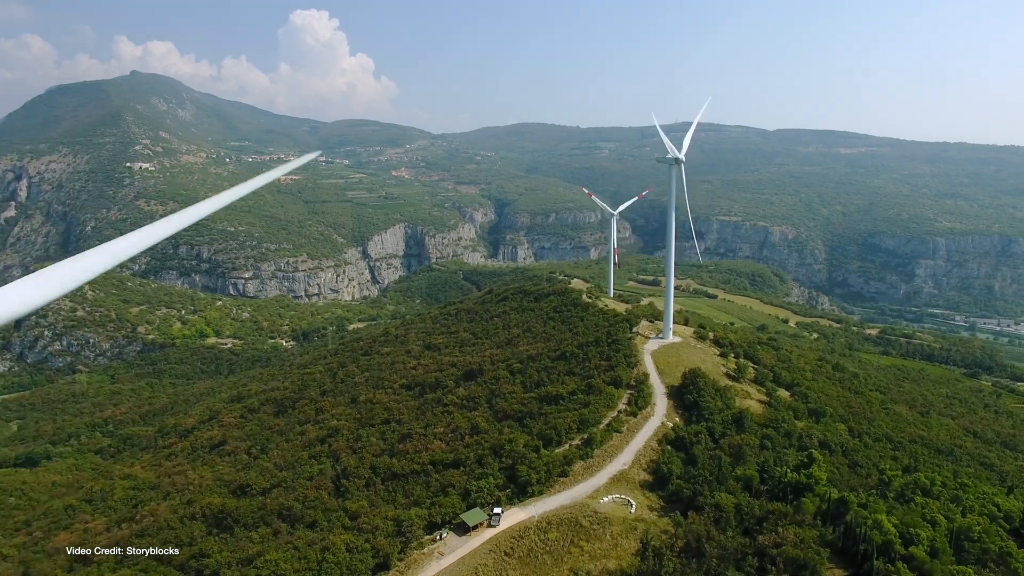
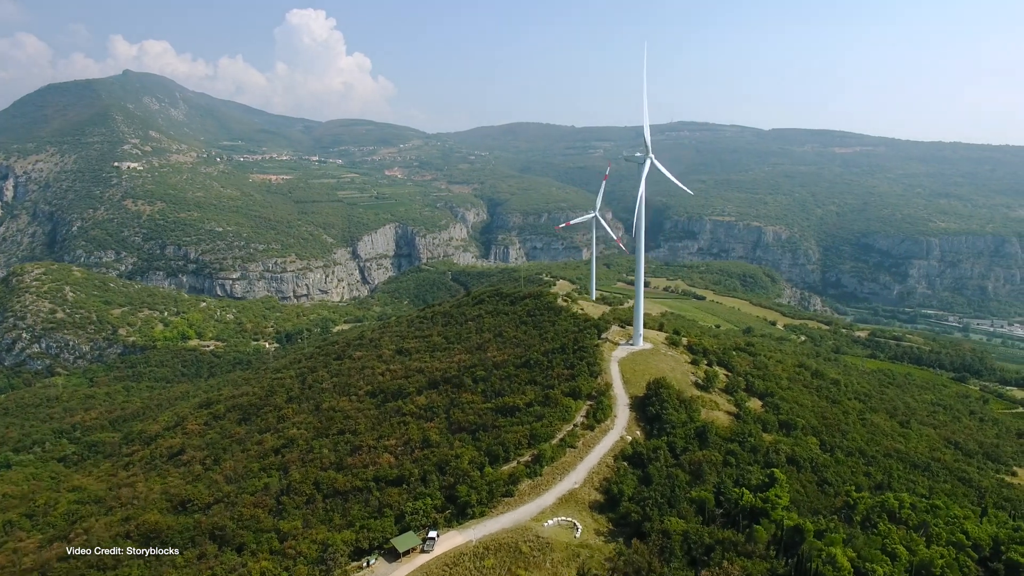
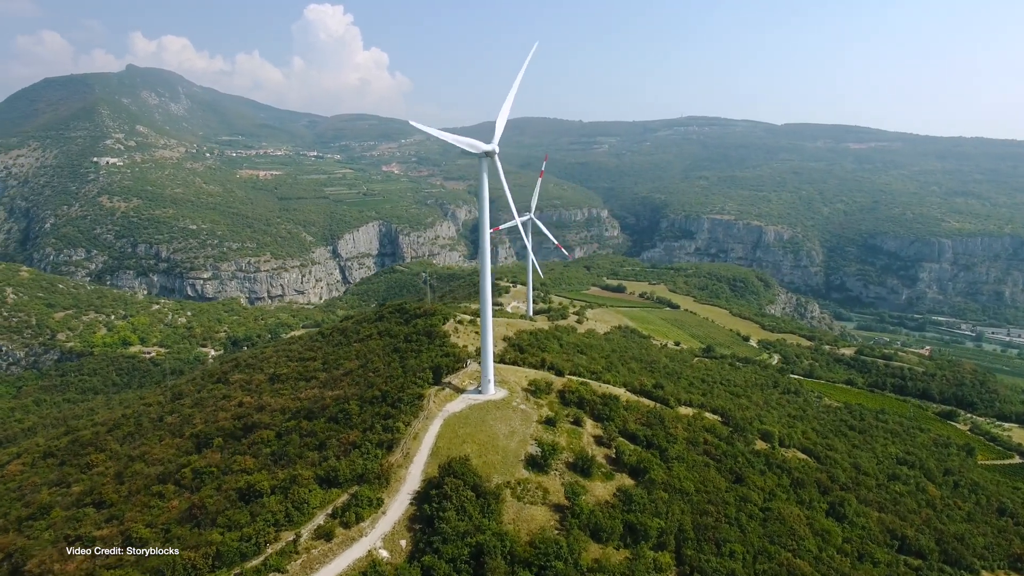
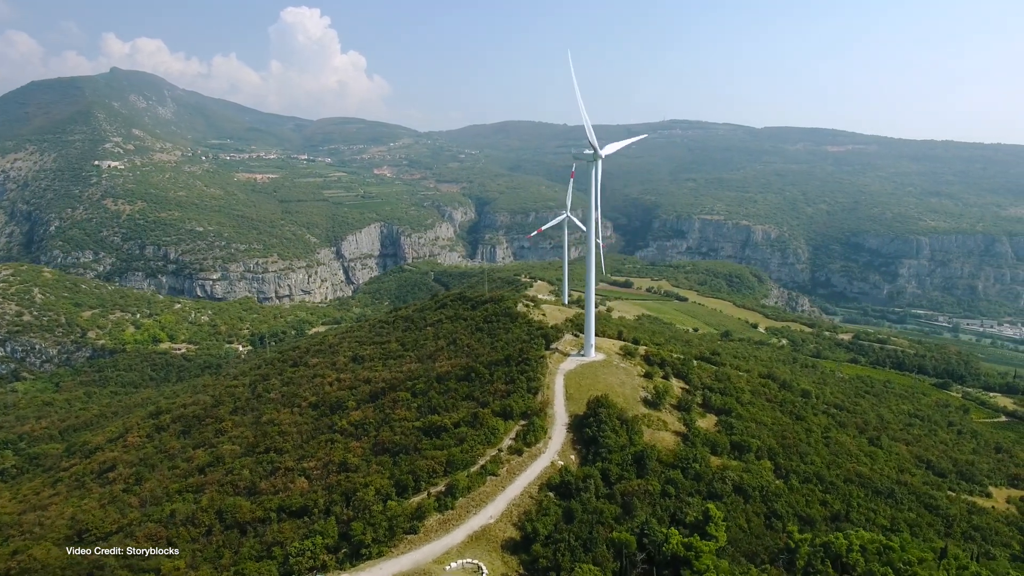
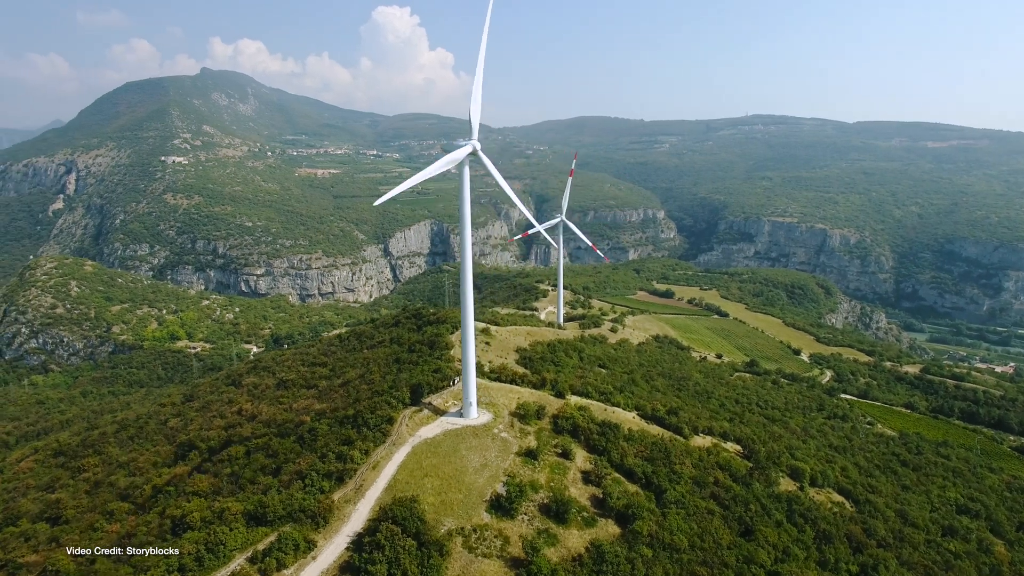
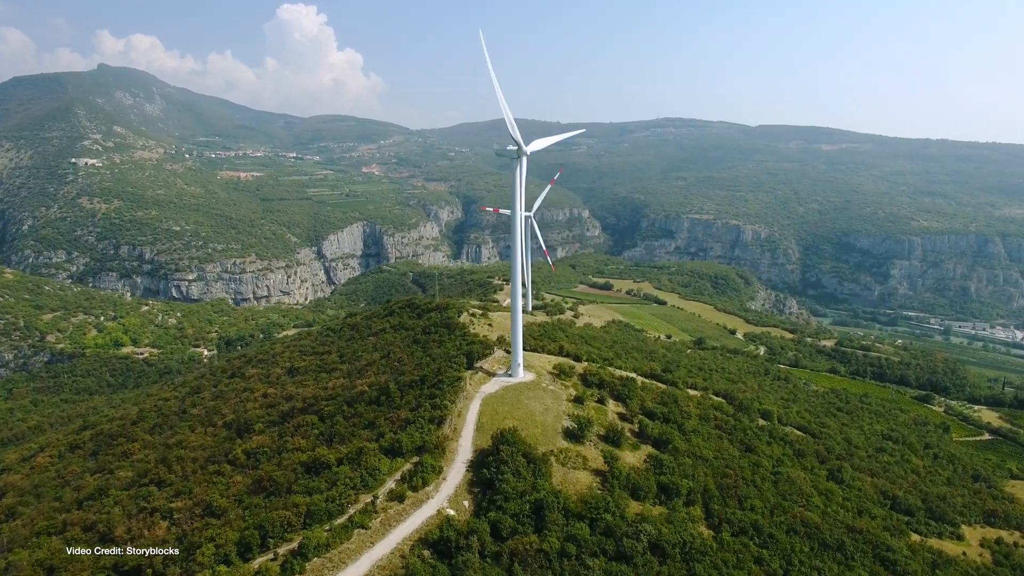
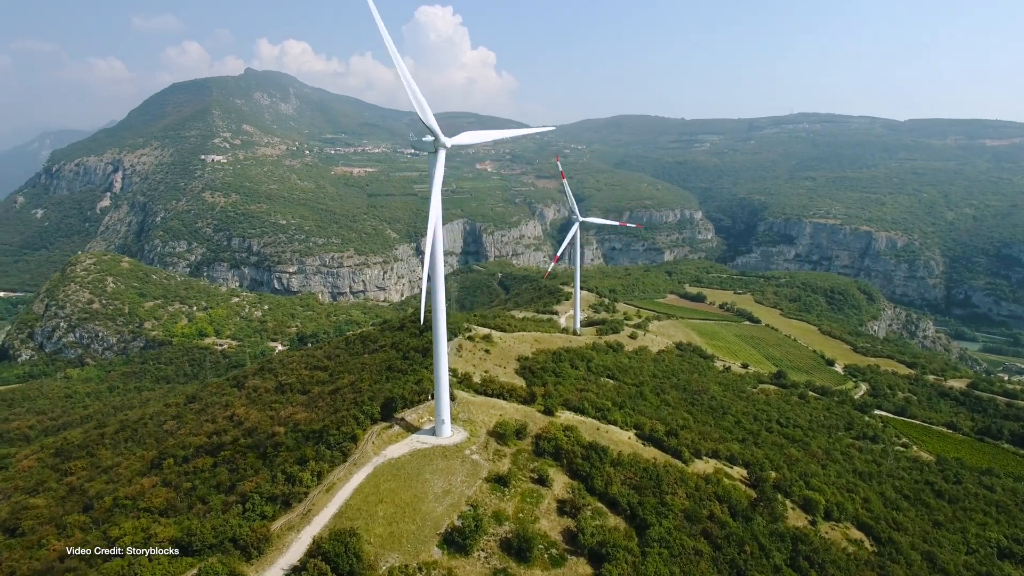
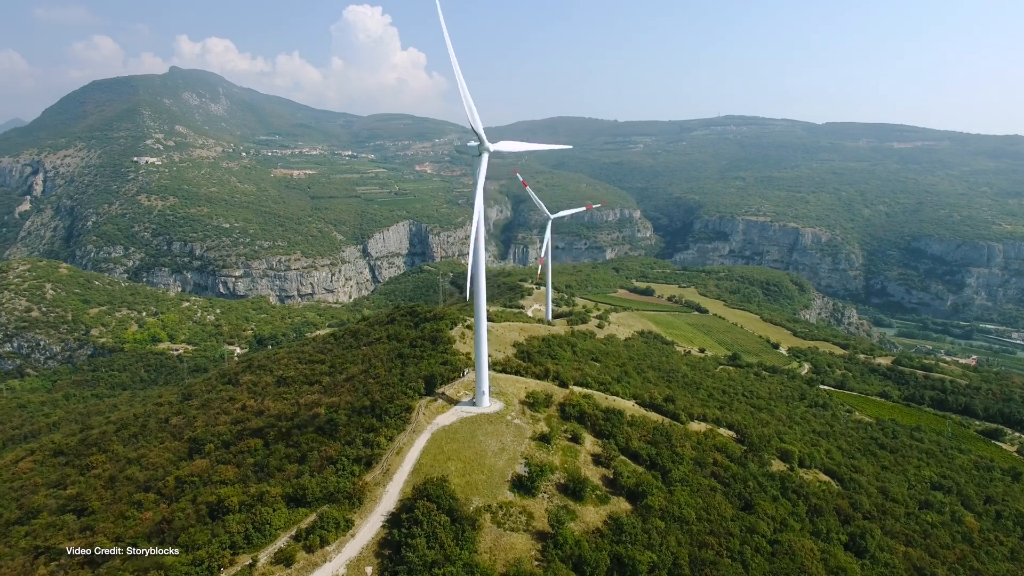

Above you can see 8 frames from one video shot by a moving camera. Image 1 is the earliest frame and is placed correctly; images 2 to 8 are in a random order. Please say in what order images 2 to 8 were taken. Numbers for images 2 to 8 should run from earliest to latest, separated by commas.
2, 4, 6, 3, 8, 5, 7
